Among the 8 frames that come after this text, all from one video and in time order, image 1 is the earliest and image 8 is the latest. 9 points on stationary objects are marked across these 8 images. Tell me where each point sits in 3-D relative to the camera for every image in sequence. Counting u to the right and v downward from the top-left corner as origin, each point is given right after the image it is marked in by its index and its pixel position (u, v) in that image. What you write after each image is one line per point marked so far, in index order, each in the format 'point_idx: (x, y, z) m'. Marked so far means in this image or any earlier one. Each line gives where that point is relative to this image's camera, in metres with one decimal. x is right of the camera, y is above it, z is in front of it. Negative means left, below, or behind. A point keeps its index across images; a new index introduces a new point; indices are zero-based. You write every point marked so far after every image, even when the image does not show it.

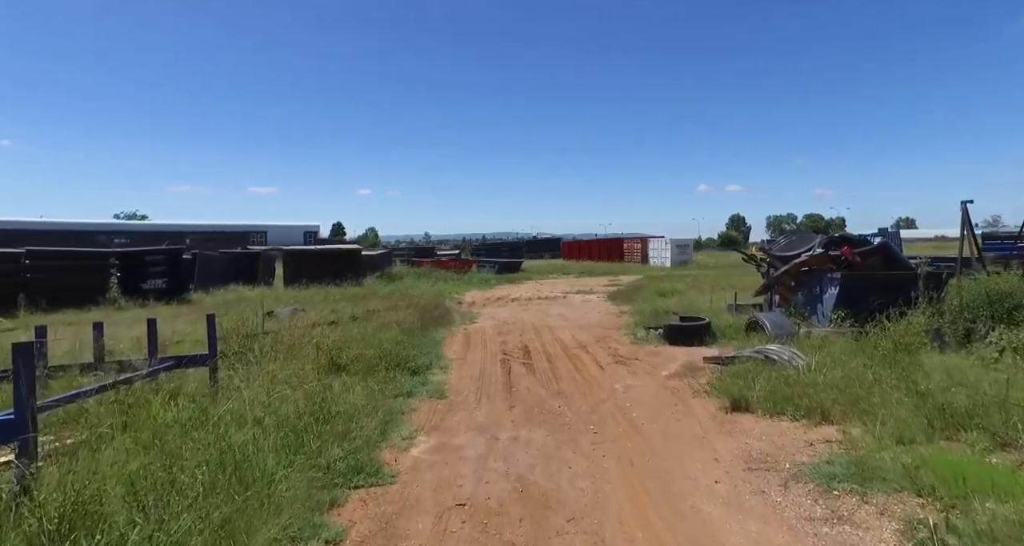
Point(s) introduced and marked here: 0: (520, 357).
0: (+0.1, -1.3, +8.9) m
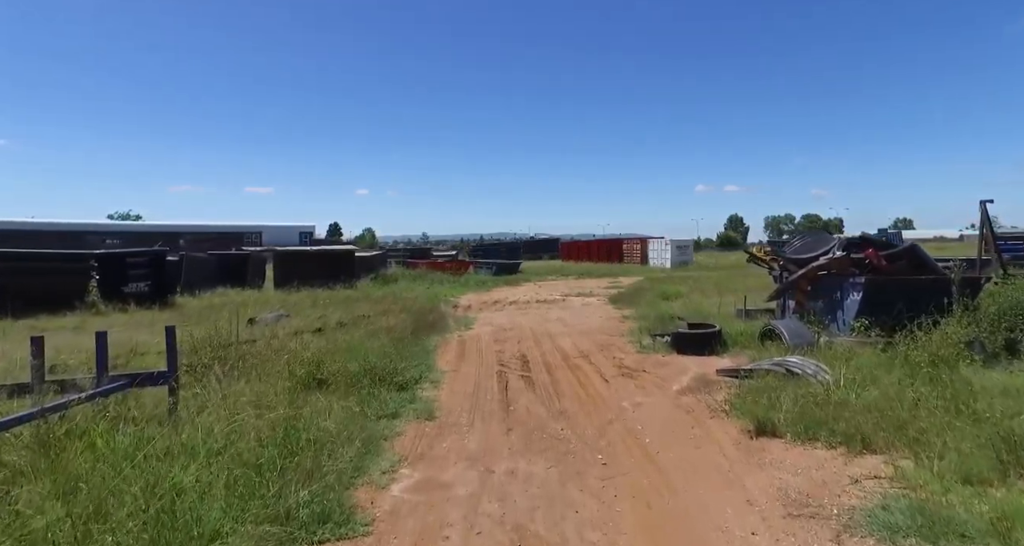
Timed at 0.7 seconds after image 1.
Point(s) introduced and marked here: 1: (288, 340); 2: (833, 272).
0: (+0.1, -1.4, +8.3) m
1: (-3.3, -1.0, +8.5) m
2: (+4.7, 0.0, +8.4) m
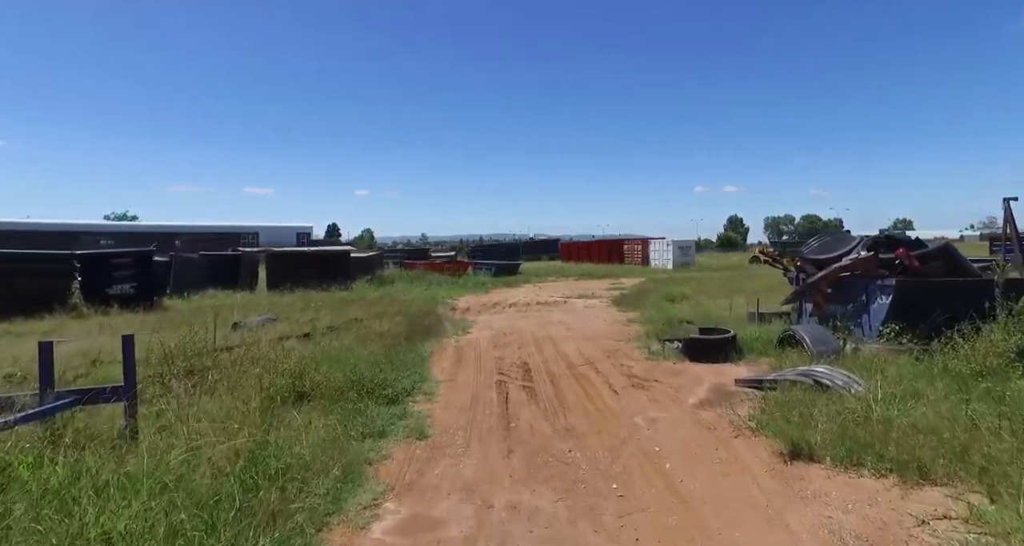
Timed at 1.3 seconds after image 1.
0: (+0.1, -1.4, +7.7) m
1: (-3.3, -1.0, +7.9) m
2: (+4.7, 0.0, +7.8) m
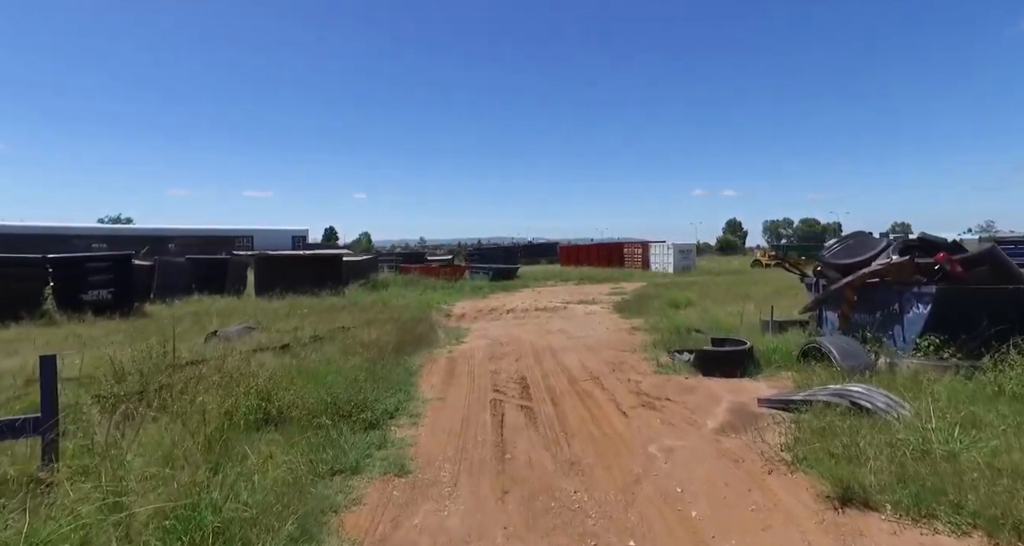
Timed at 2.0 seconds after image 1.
0: (0.0, -1.5, +6.9) m
1: (-3.3, -1.1, +7.2) m
2: (+4.6, -0.1, +7.1) m
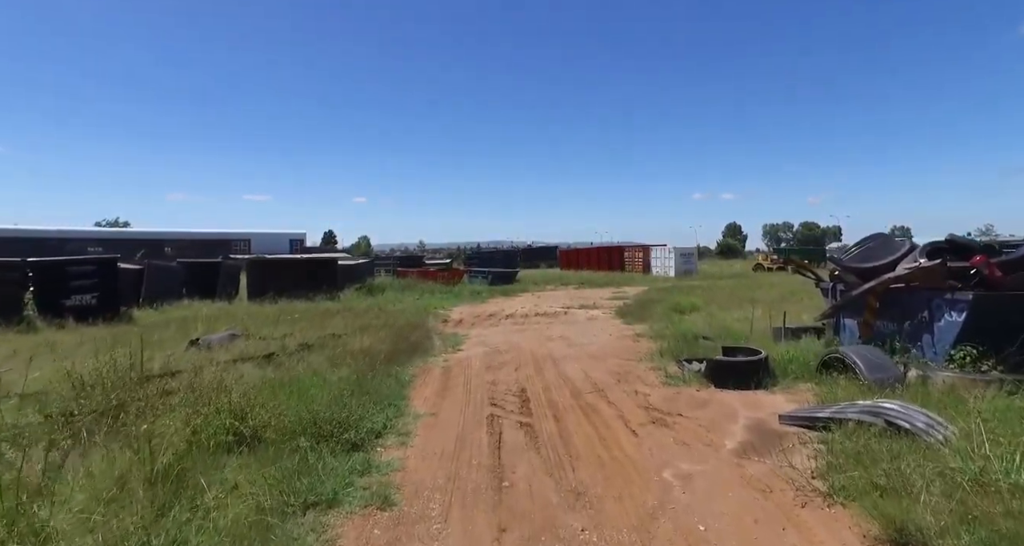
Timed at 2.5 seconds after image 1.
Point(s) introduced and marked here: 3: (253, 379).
0: (0.0, -1.5, +6.4) m
1: (-3.4, -1.1, +6.6) m
2: (+4.6, -0.1, +6.6) m
3: (-3.0, -1.2, +6.8) m
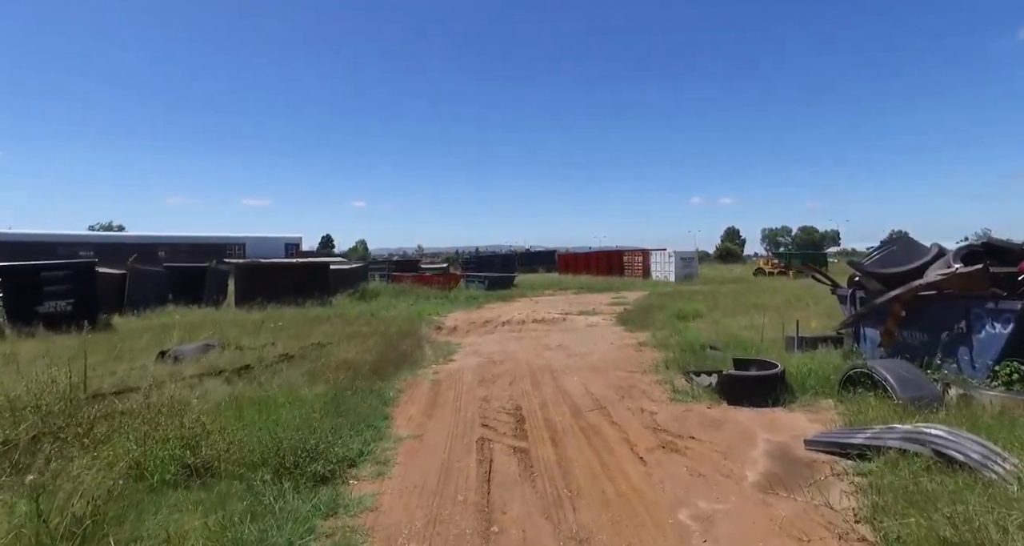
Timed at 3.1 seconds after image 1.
0: (0.0, -1.6, +5.8) m
1: (-3.4, -1.2, +6.0) m
2: (+4.6, -0.2, +6.0) m
3: (-3.1, -1.3, +6.1) m
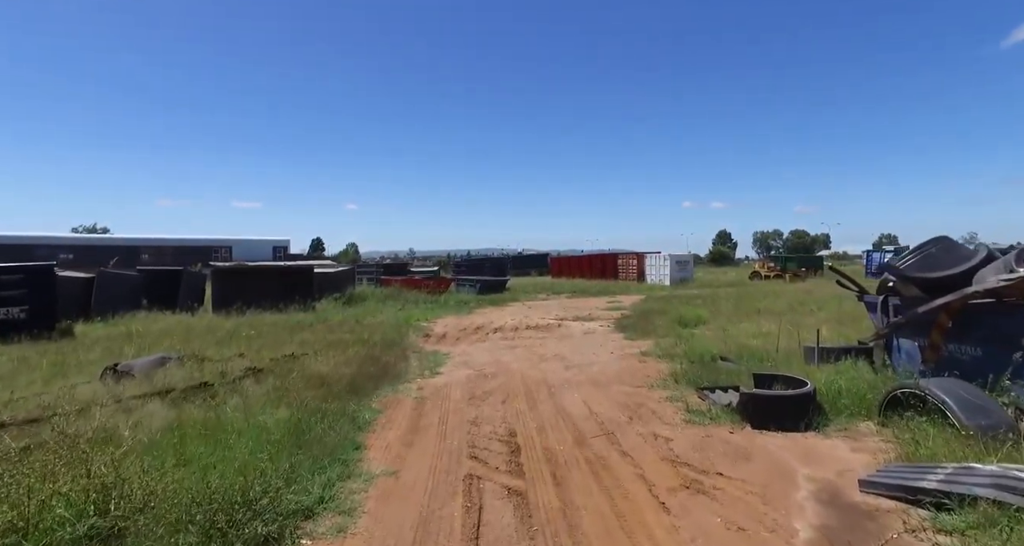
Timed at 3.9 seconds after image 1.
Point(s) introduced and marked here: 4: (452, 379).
0: (-0.1, -1.6, +4.9) m
1: (-3.5, -1.3, +5.1) m
2: (+4.5, -0.2, +5.1) m
3: (-3.2, -1.3, +5.2) m
4: (-0.9, -1.6, +8.9) m
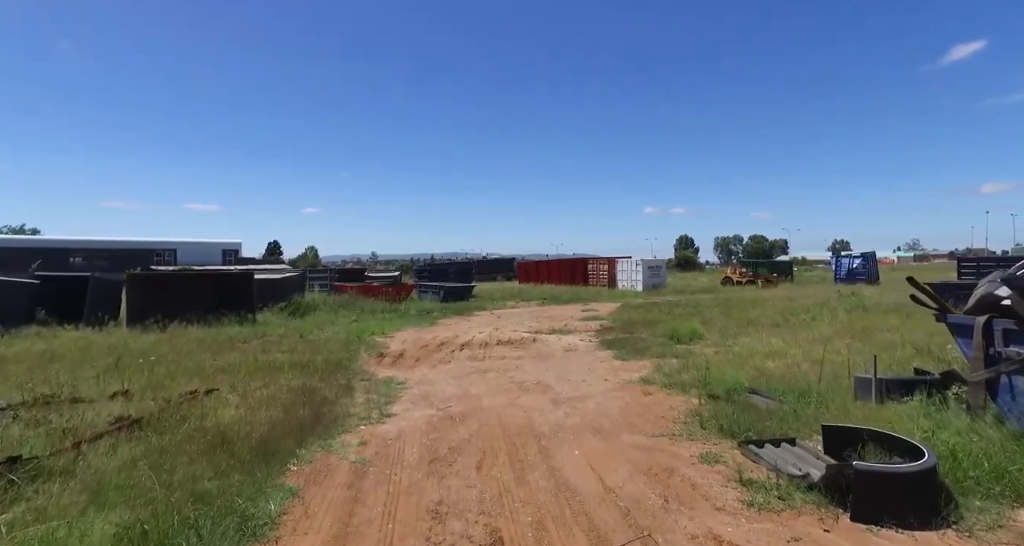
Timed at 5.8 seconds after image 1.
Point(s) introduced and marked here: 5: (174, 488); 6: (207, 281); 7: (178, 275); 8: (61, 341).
0: (-0.1, -1.7, +2.7) m
1: (-3.5, -1.4, +2.7) m
2: (+4.4, -0.4, +3.3) m
3: (-3.2, -1.4, +2.8) m
4: (-1.2, -1.8, +6.7) m
5: (-2.4, -1.5, +4.2) m
6: (-8.8, -0.2, +16.8) m
7: (-9.4, 0.0, +16.4) m
8: (-9.6, -1.4, +12.3) m
